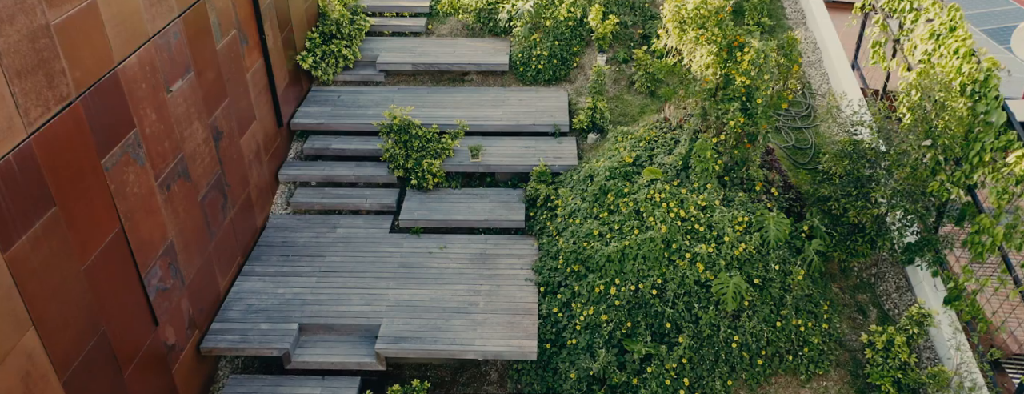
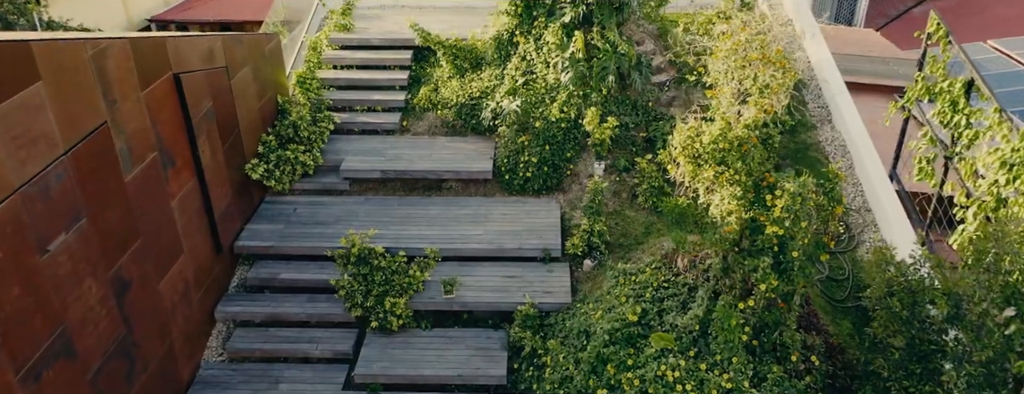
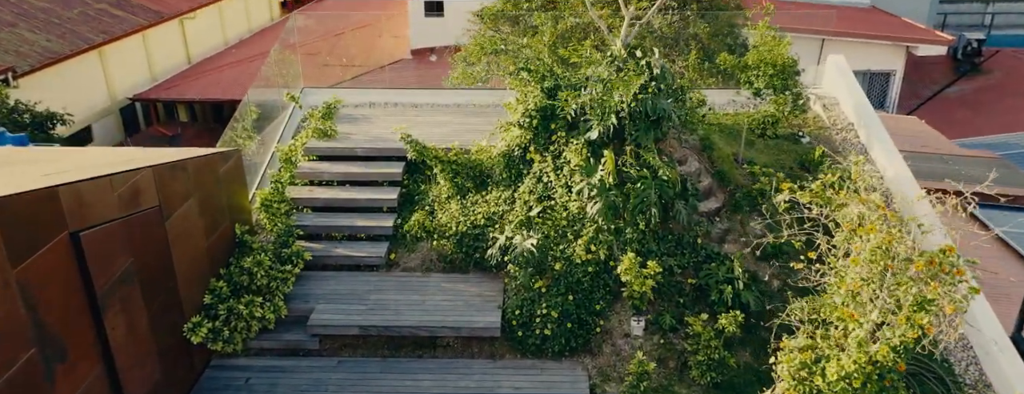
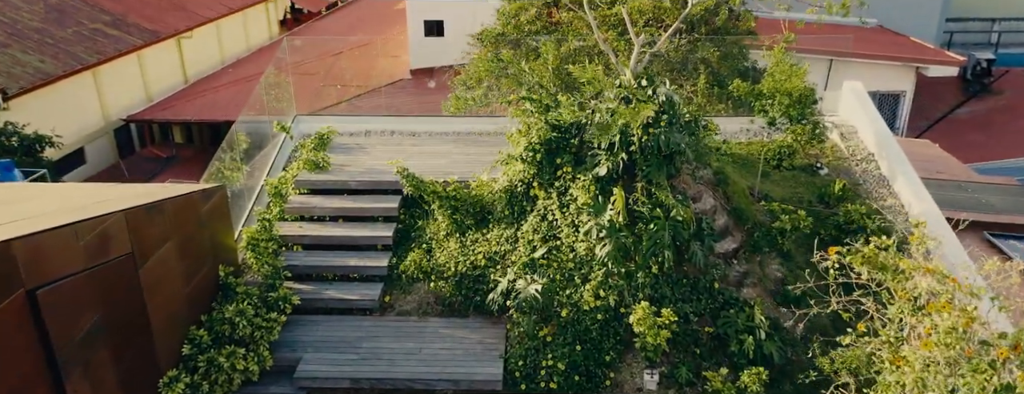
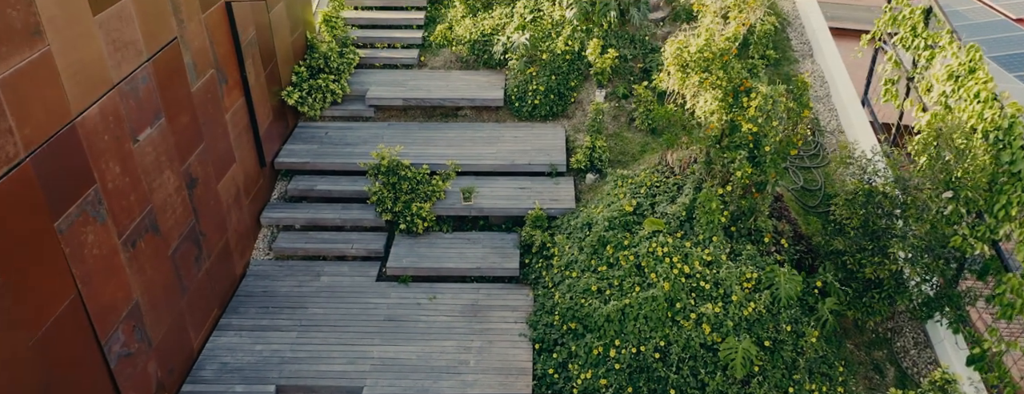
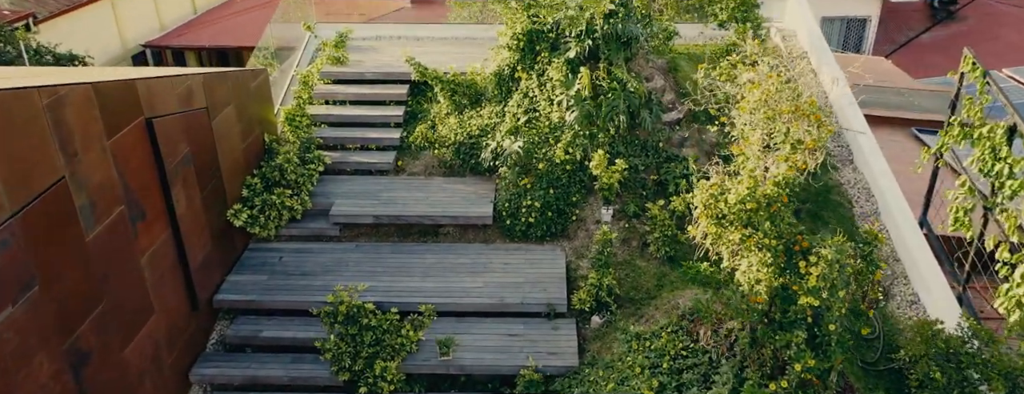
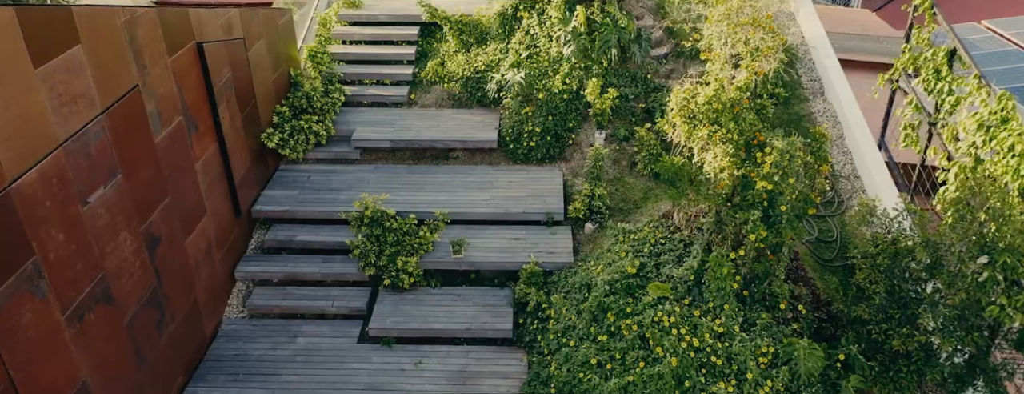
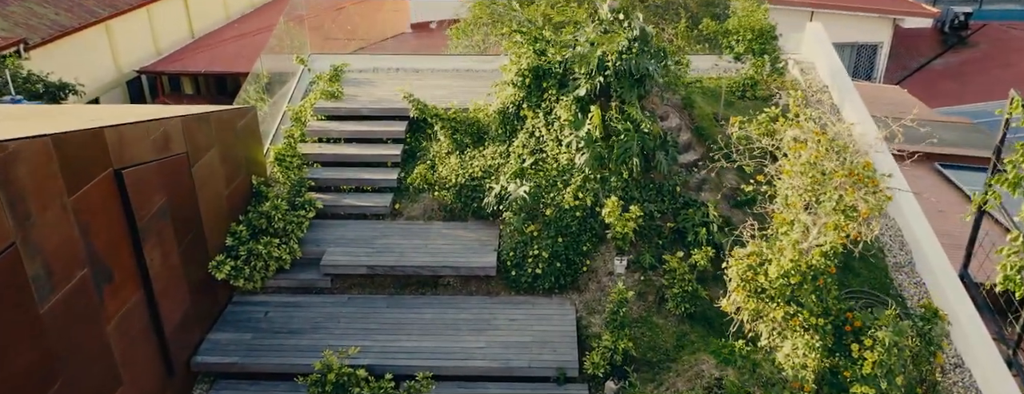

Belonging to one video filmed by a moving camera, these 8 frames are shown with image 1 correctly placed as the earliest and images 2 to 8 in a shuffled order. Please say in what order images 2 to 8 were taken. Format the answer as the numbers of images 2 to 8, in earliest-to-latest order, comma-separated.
5, 7, 2, 6, 8, 3, 4
